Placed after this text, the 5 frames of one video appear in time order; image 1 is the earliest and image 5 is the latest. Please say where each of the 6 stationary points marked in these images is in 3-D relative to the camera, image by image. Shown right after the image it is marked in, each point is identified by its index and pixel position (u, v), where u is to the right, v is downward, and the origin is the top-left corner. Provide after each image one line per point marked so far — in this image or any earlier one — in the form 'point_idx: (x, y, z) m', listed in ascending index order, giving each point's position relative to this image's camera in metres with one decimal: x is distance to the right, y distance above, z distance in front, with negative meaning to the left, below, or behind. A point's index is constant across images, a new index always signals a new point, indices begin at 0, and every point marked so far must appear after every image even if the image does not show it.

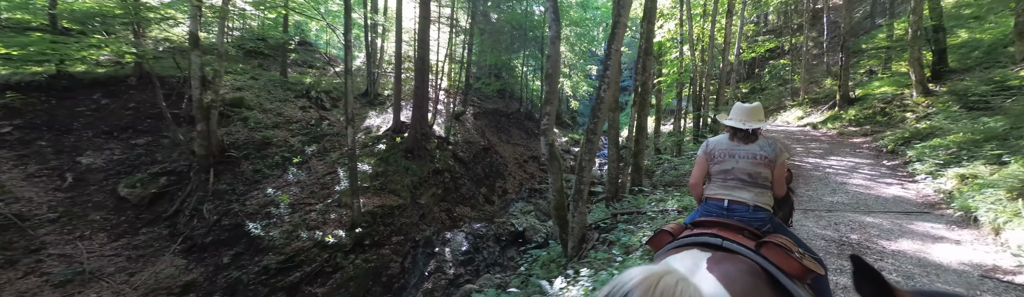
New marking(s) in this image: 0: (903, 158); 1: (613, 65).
0: (+9.7, -0.3, +8.1) m
1: (+1.7, +1.4, +5.4) m
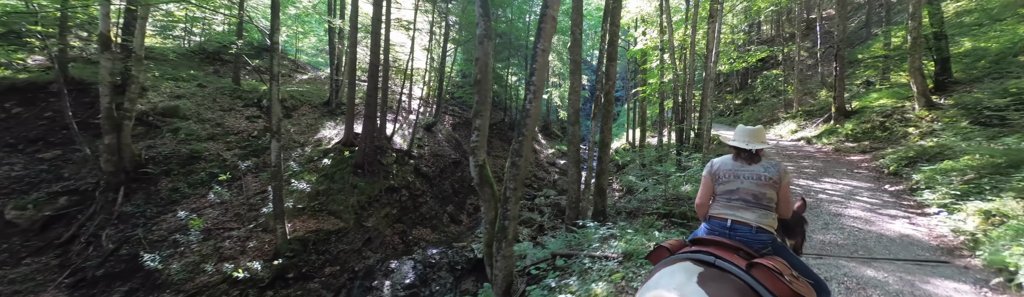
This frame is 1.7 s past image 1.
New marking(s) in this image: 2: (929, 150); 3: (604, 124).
0: (+8.4, -0.7, +6.9) m
1: (+0.4, +1.1, +4.3) m
2: (+10.0, 0.0, +7.8) m
3: (+2.2, +0.6, +7.8) m
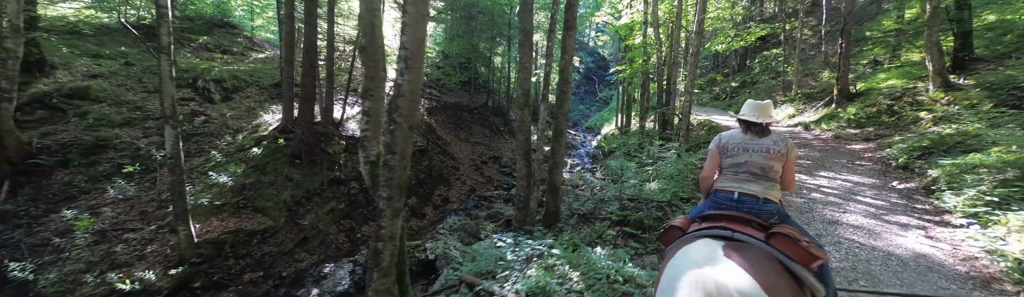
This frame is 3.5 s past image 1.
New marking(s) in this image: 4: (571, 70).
0: (+7.1, -0.6, +5.7) m
1: (-0.9, +1.1, +2.9) m
2: (+8.7, +0.2, +6.5) m
3: (+0.9, +0.8, +6.5) m
4: (+1.2, +1.6, +6.4) m
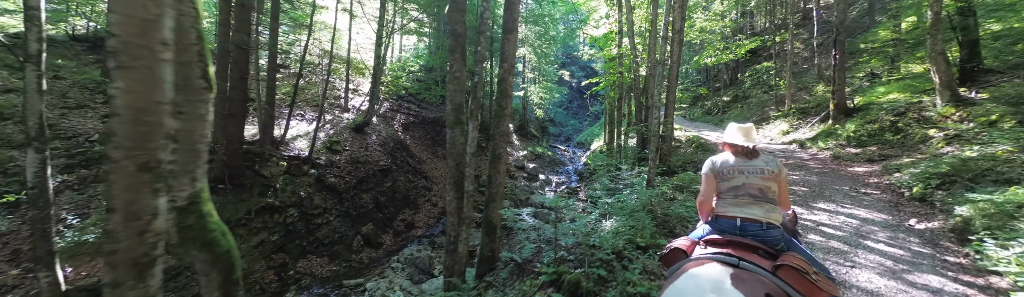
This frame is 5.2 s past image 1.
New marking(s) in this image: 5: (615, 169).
0: (+6.0, -1.0, +4.5) m
1: (-2.1, +0.8, +1.8) m
2: (+7.5, -0.3, +5.3) m
3: (-0.3, +0.4, +5.3) m
4: (0.0, +1.1, +5.3) m
5: (+2.9, -0.6, +9.2) m
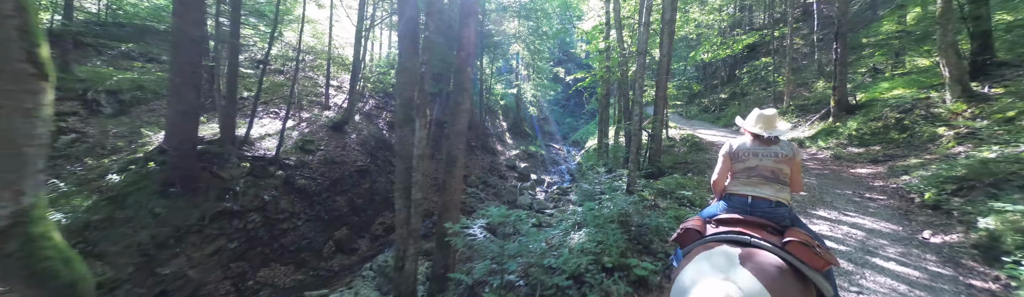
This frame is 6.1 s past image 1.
0: (+5.4, -1.0, +3.8) m
1: (-2.7, +0.8, +1.1) m
2: (+6.9, -0.3, +4.7) m
3: (-0.9, +0.3, +4.7) m
4: (-0.6, +1.1, +4.7) m
5: (+2.3, -0.6, +8.6) m
